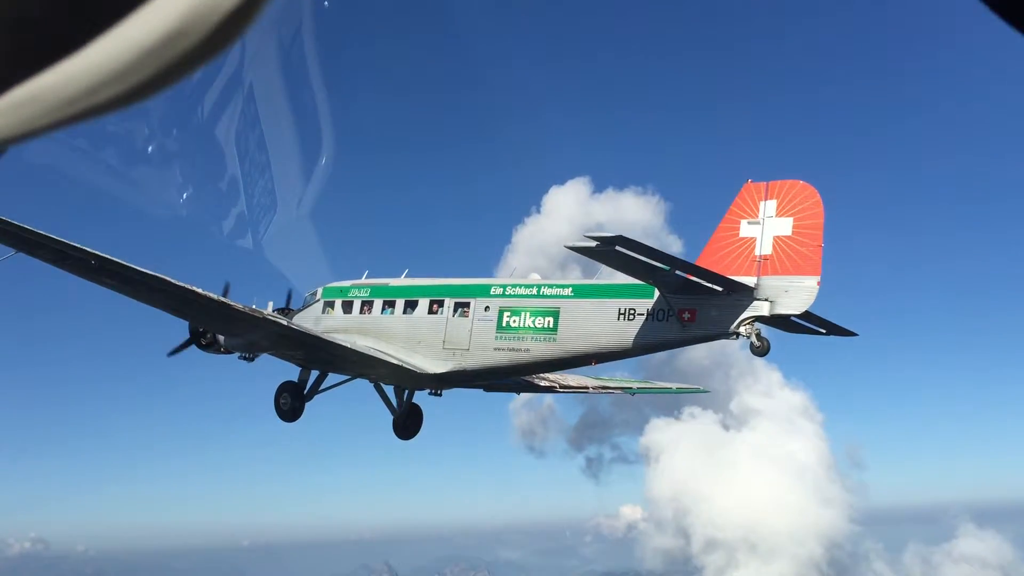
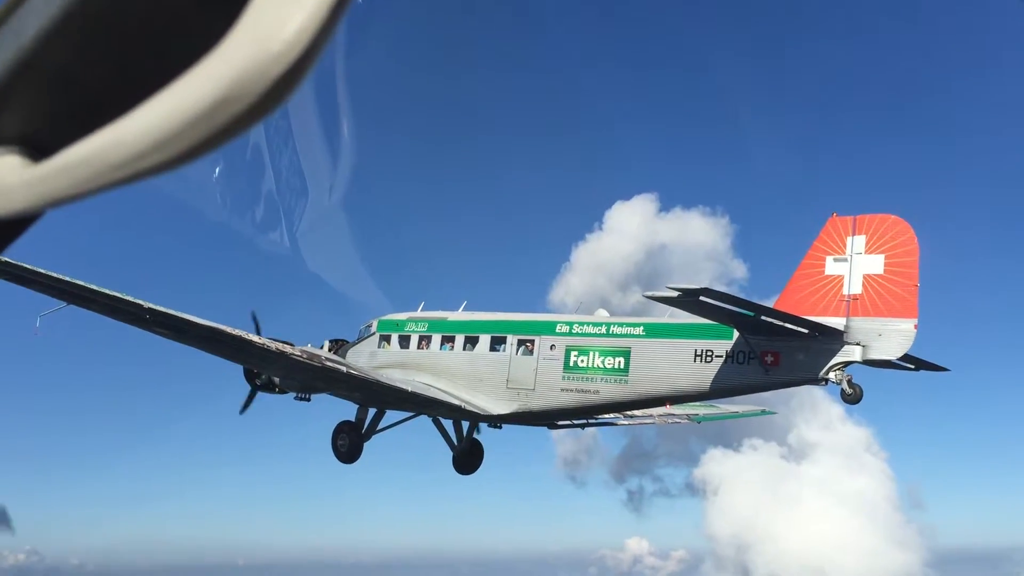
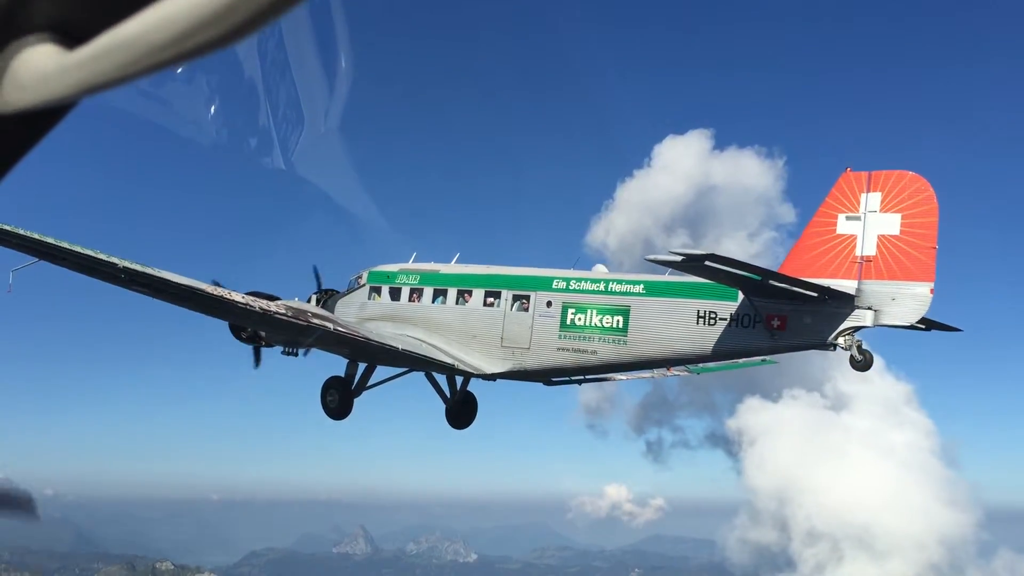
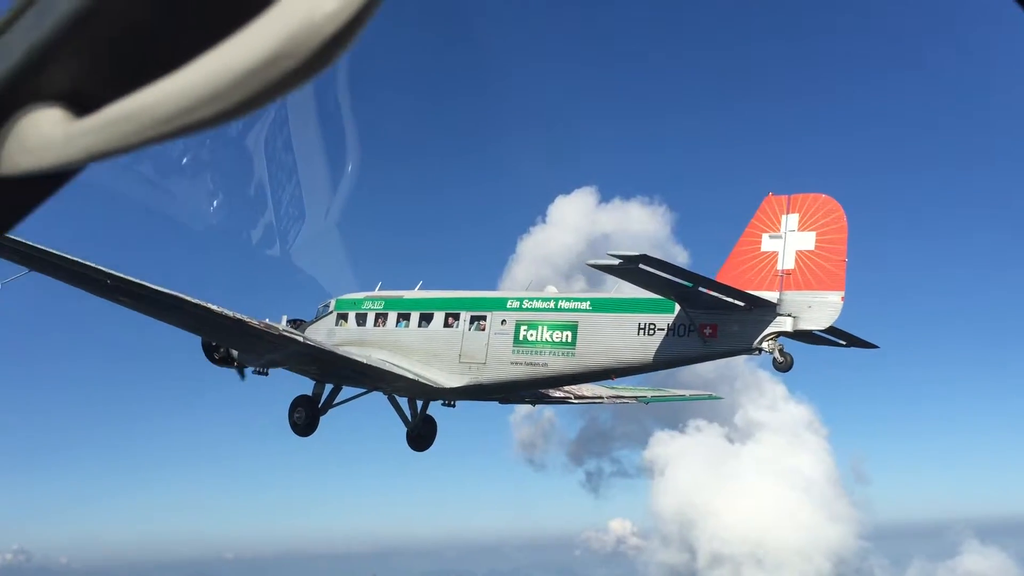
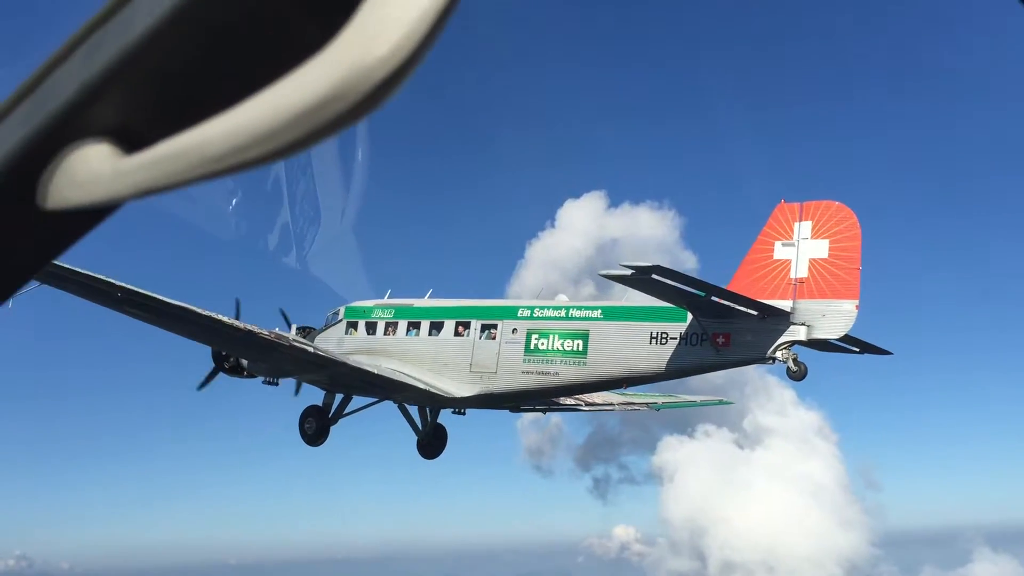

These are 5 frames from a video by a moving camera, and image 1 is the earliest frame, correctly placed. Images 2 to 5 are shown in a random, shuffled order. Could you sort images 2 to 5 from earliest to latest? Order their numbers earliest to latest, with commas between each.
4, 5, 2, 3
